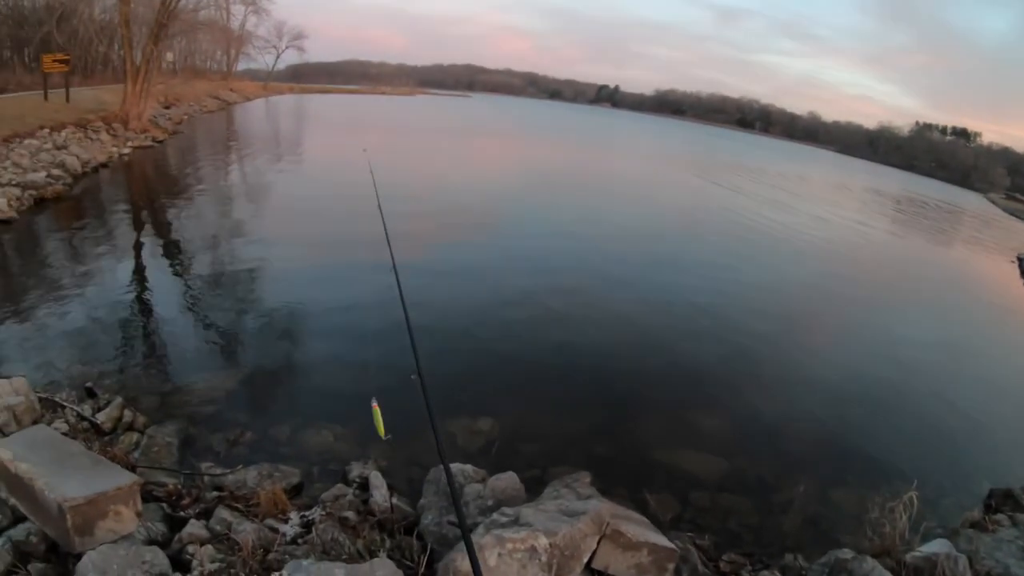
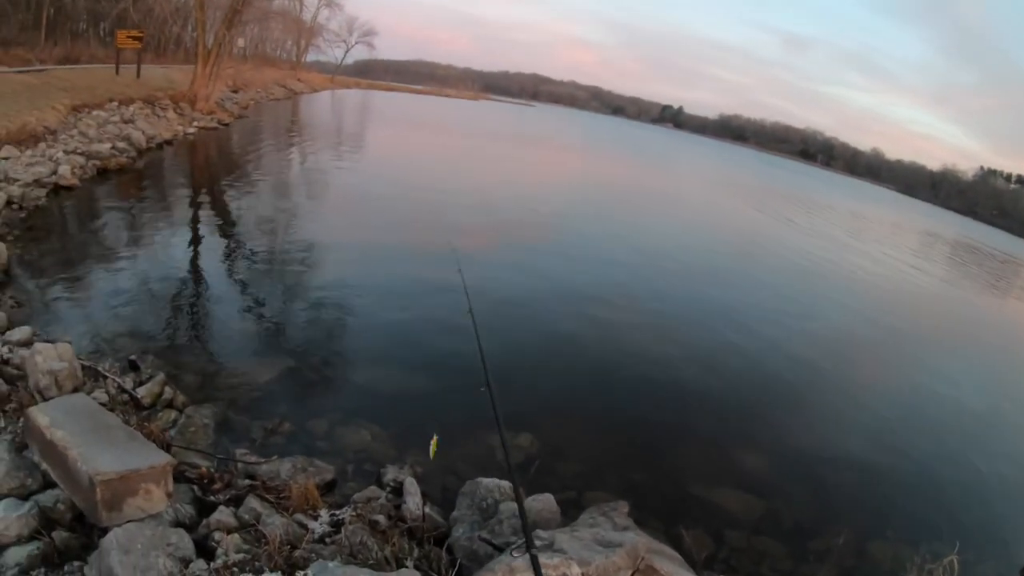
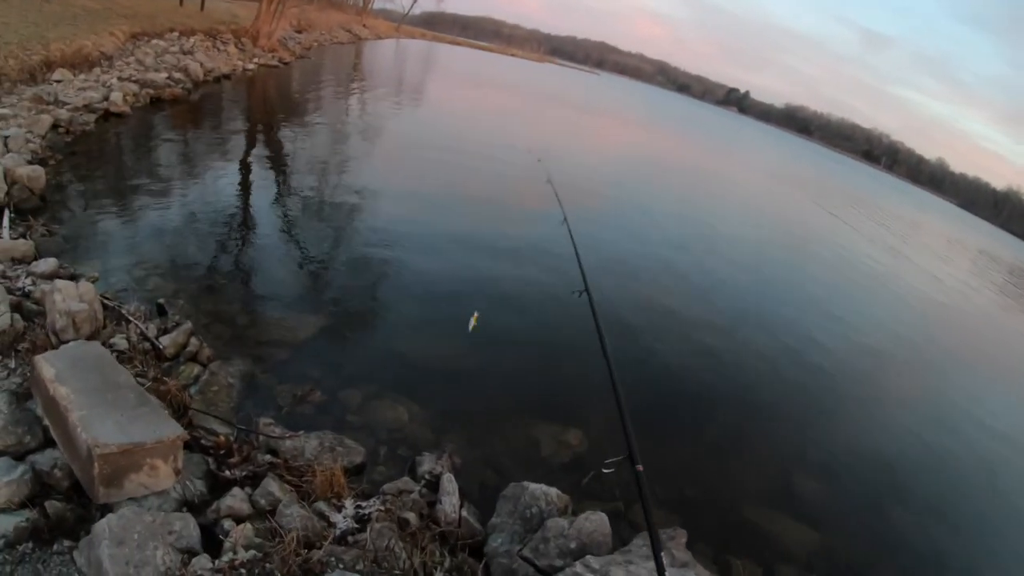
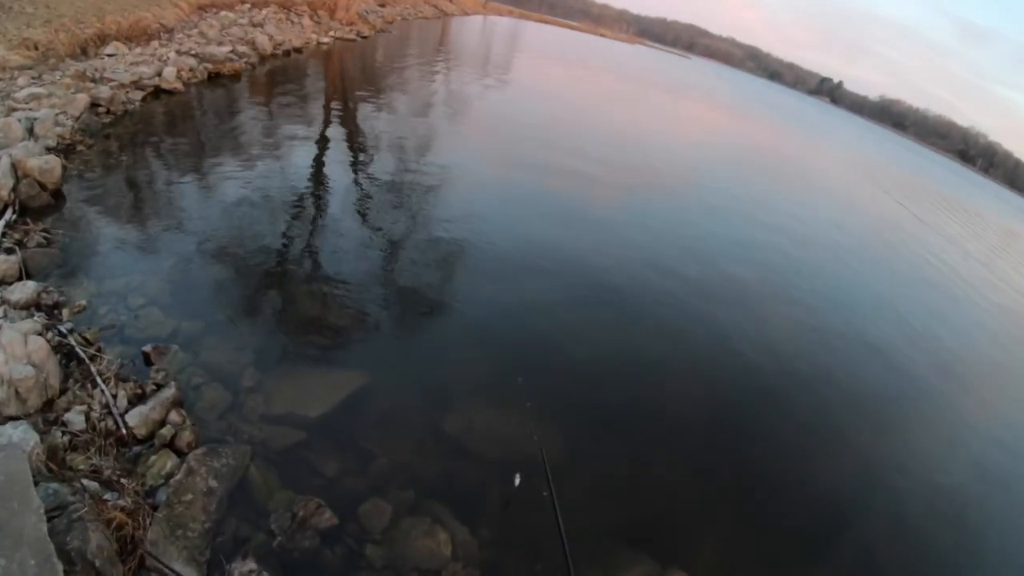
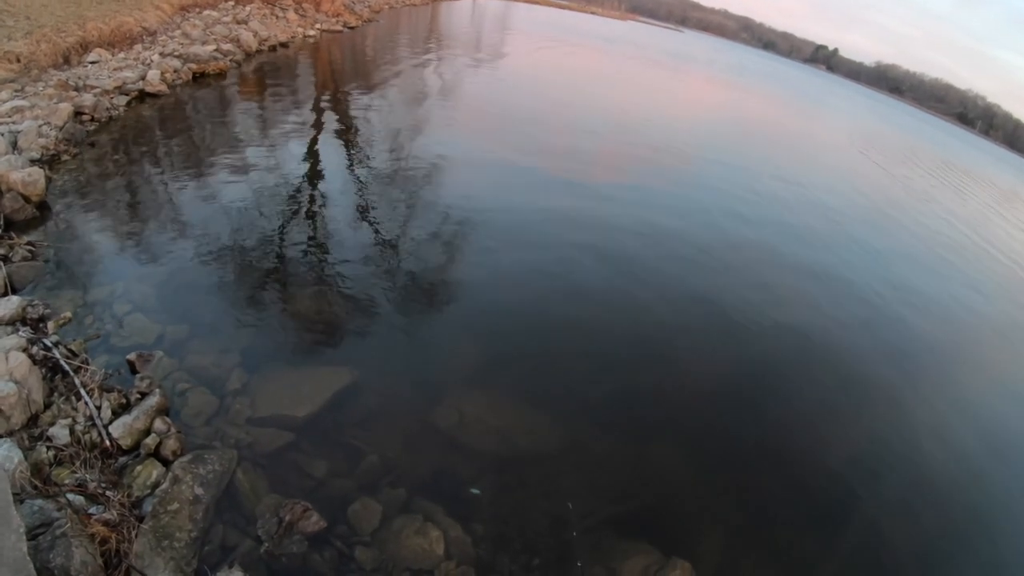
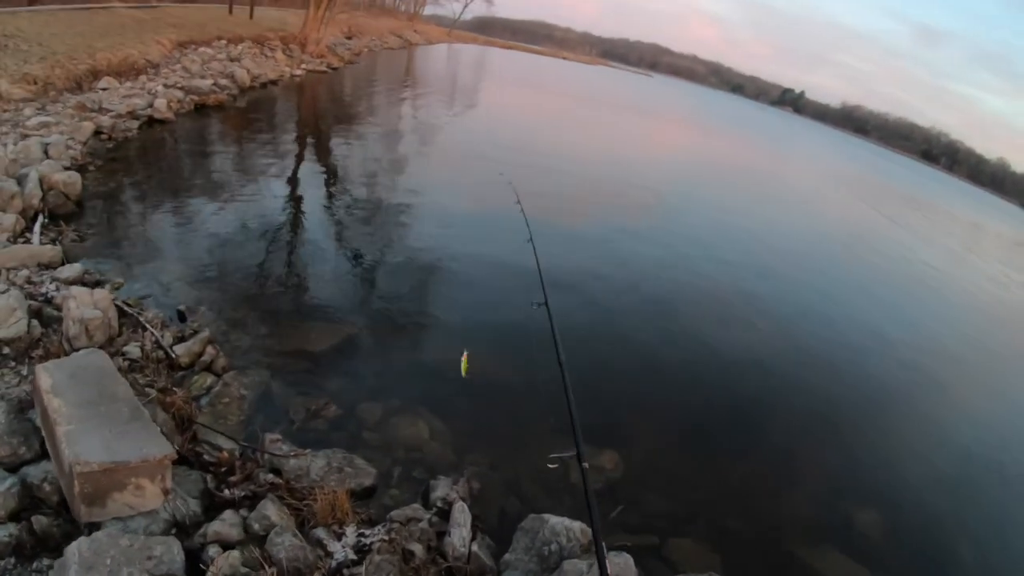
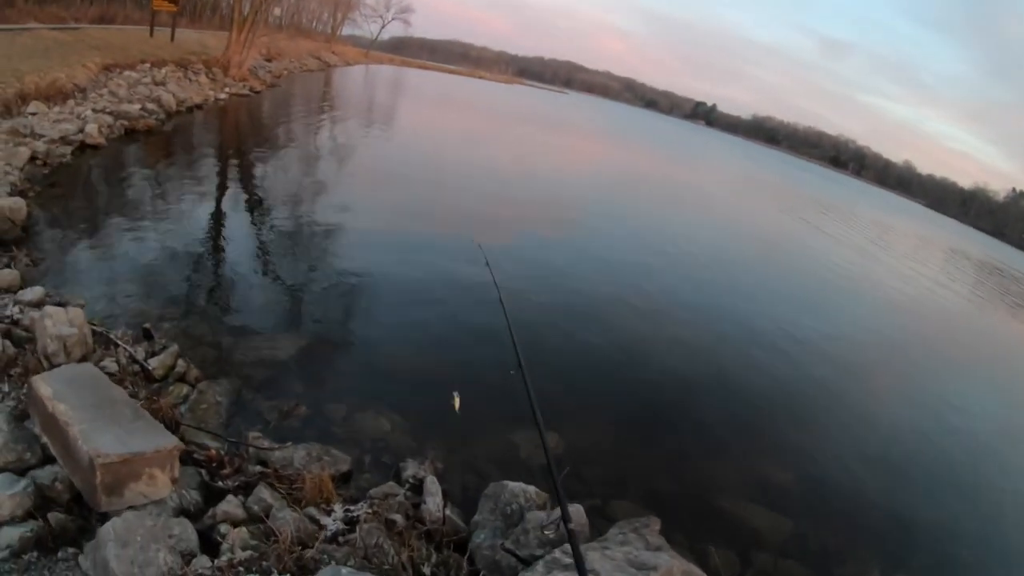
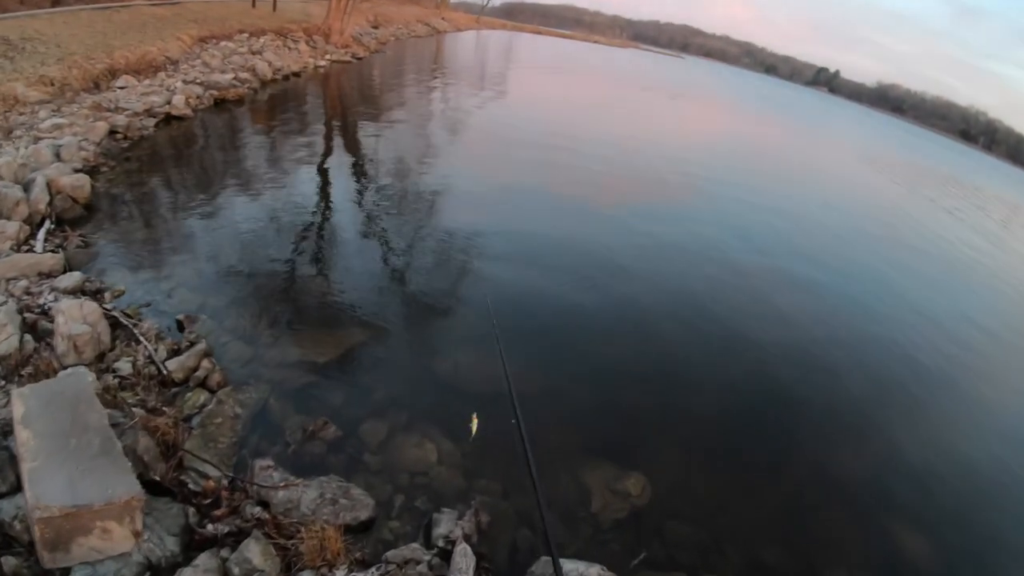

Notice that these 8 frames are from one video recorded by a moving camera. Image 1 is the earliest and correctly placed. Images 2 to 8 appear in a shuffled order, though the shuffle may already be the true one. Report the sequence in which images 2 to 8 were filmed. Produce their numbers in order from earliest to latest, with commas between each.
2, 7, 3, 6, 8, 4, 5
